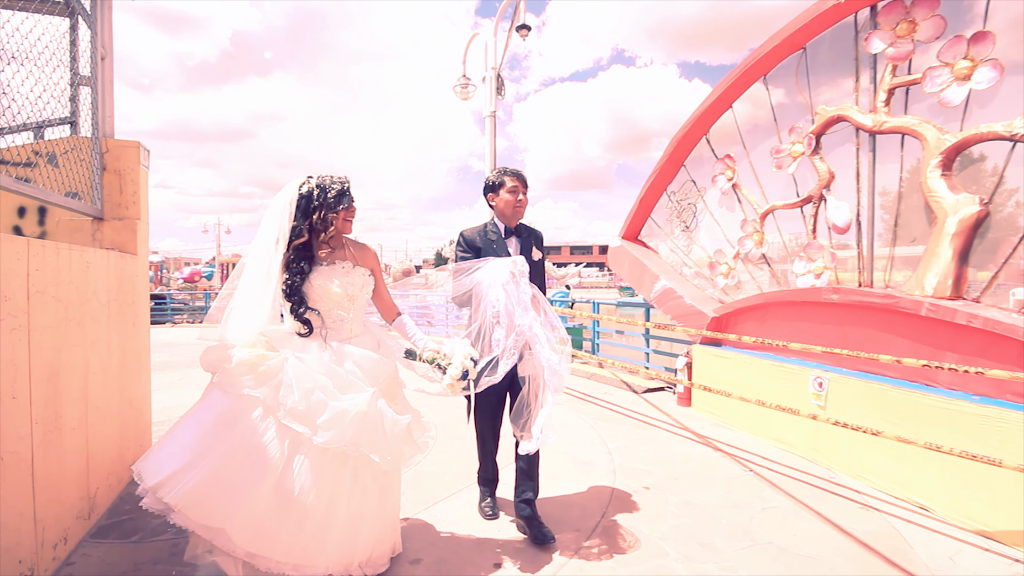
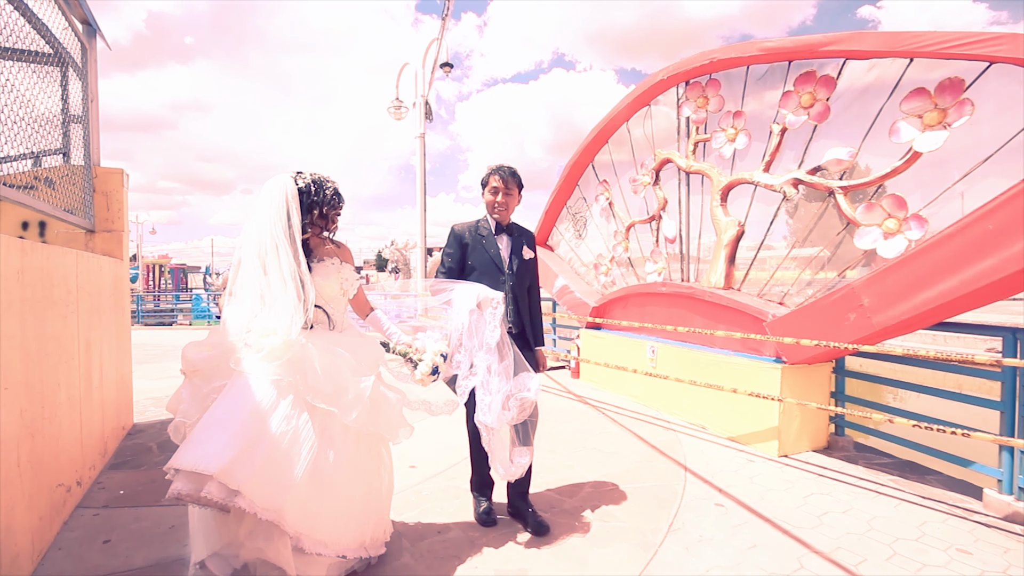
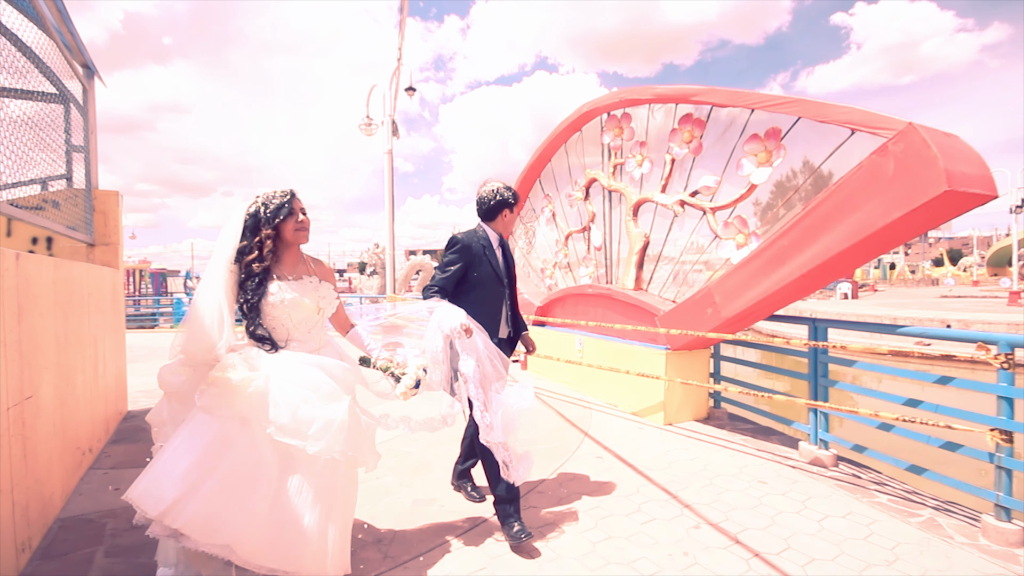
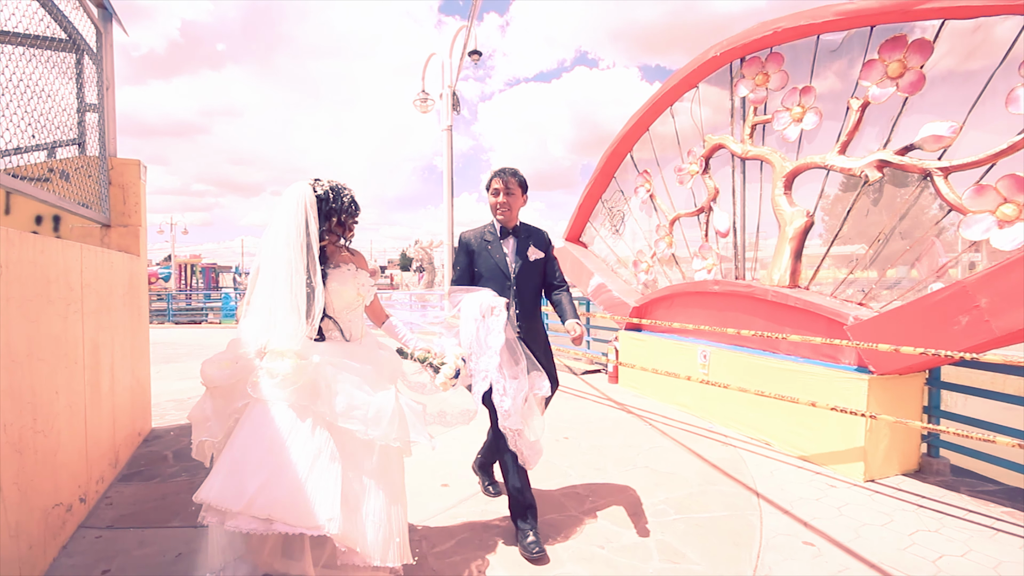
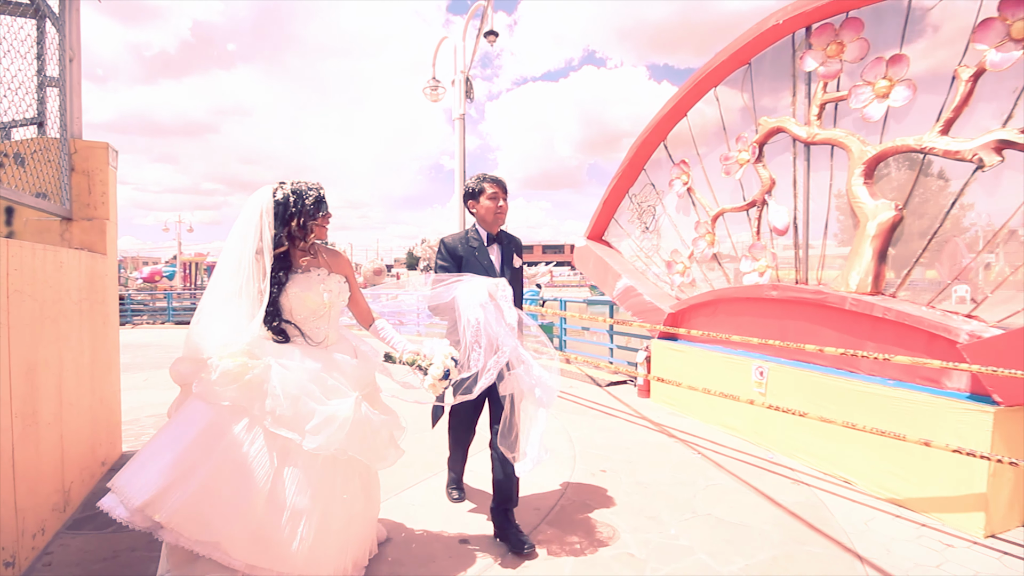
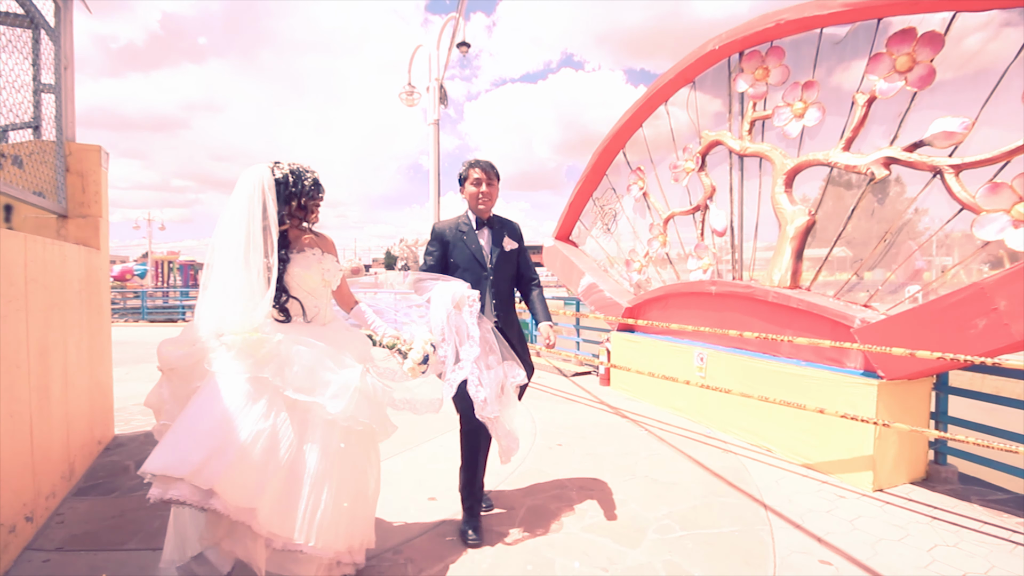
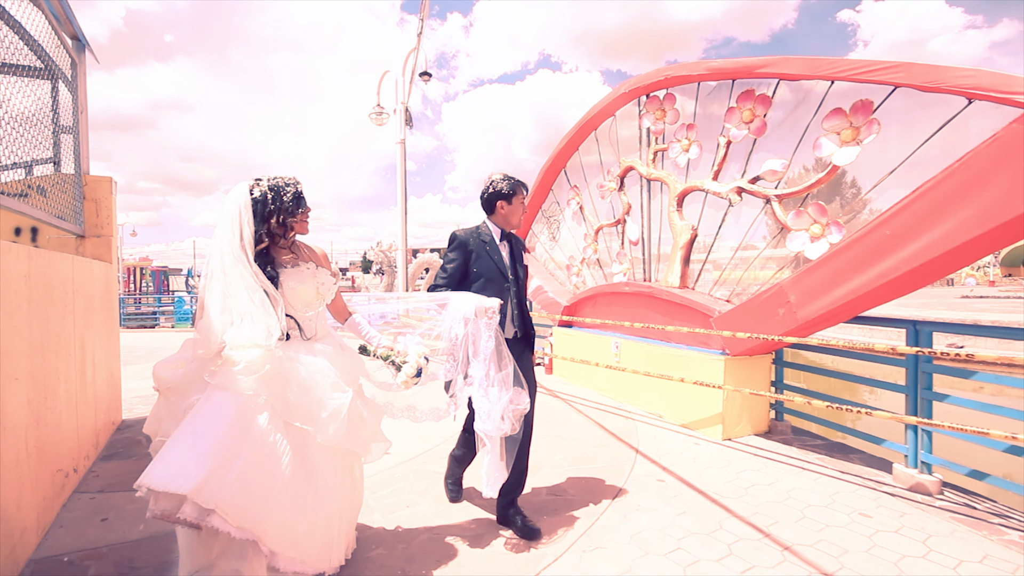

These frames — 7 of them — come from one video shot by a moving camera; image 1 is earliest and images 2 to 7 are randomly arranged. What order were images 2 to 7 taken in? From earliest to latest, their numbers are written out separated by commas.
5, 6, 4, 2, 7, 3
